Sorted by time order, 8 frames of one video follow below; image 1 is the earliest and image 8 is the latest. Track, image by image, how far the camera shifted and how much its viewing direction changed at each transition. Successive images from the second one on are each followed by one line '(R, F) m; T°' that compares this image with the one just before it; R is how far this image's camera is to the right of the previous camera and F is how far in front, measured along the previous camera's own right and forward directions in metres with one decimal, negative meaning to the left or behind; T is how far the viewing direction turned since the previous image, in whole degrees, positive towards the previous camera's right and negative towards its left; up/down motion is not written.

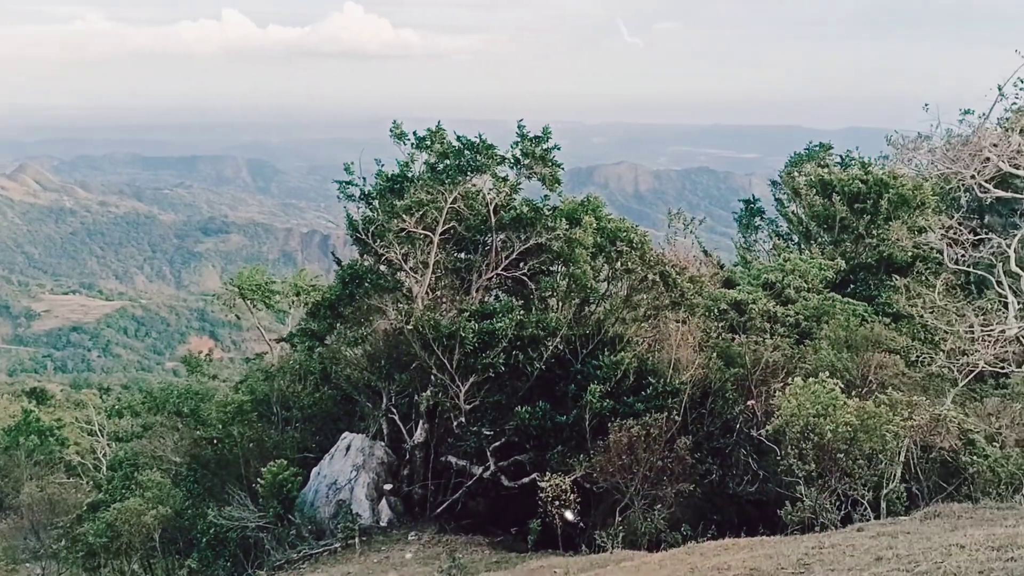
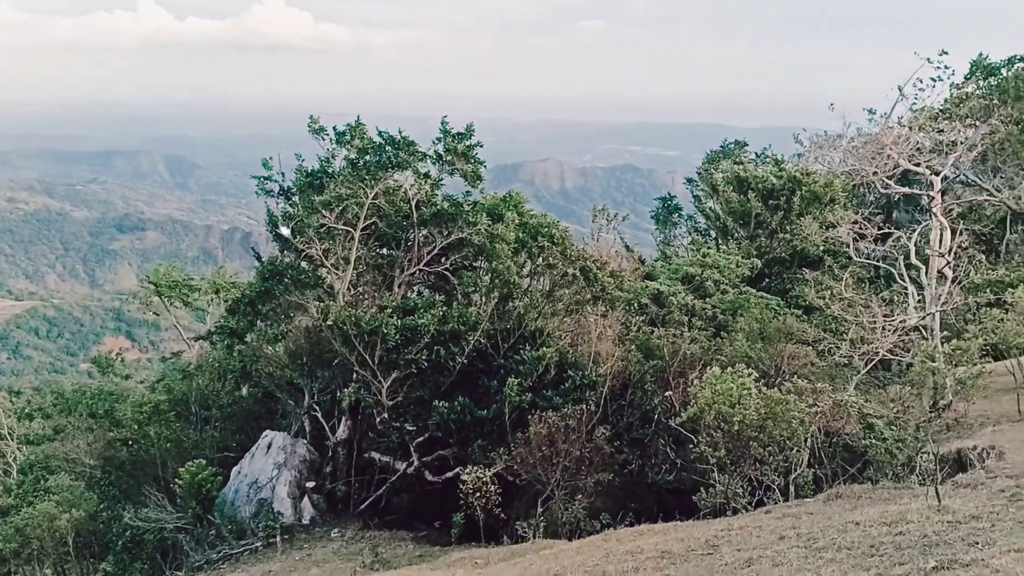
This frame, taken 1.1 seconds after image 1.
(+0.1, -0.1) m; +4°
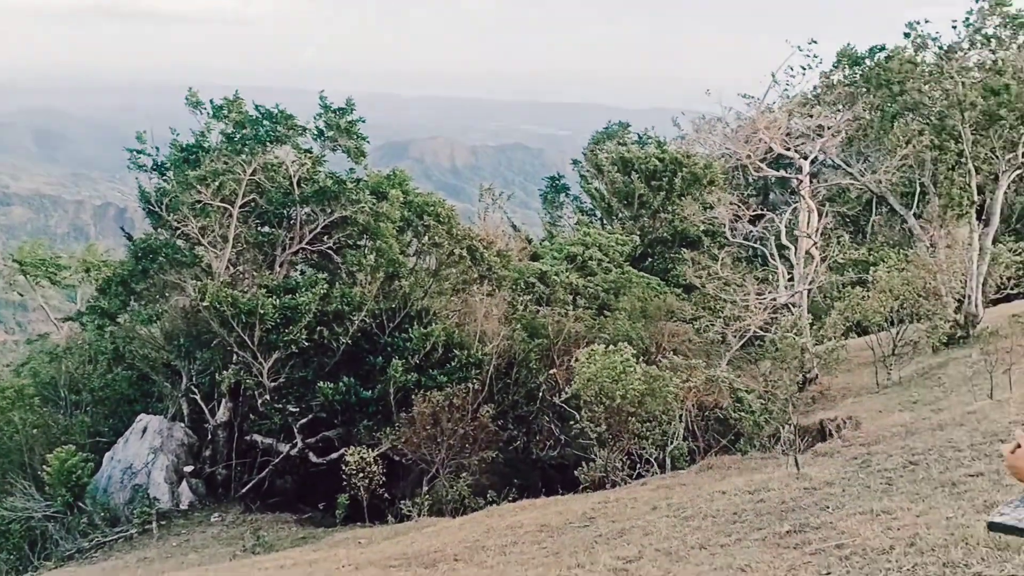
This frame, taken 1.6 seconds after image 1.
(+0.1, 0.0) m; +7°
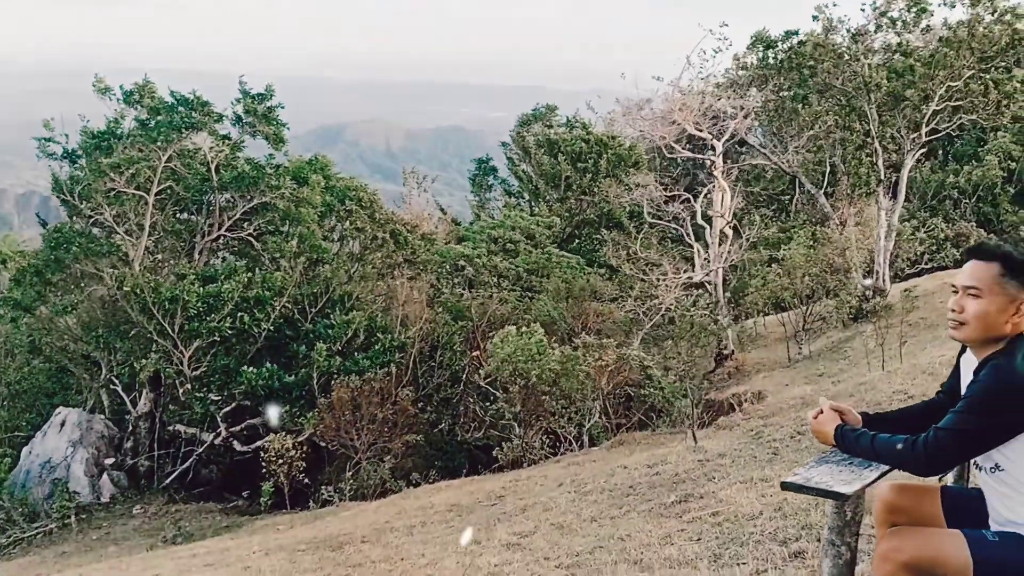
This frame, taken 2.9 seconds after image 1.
(+0.3, -0.1) m; +4°
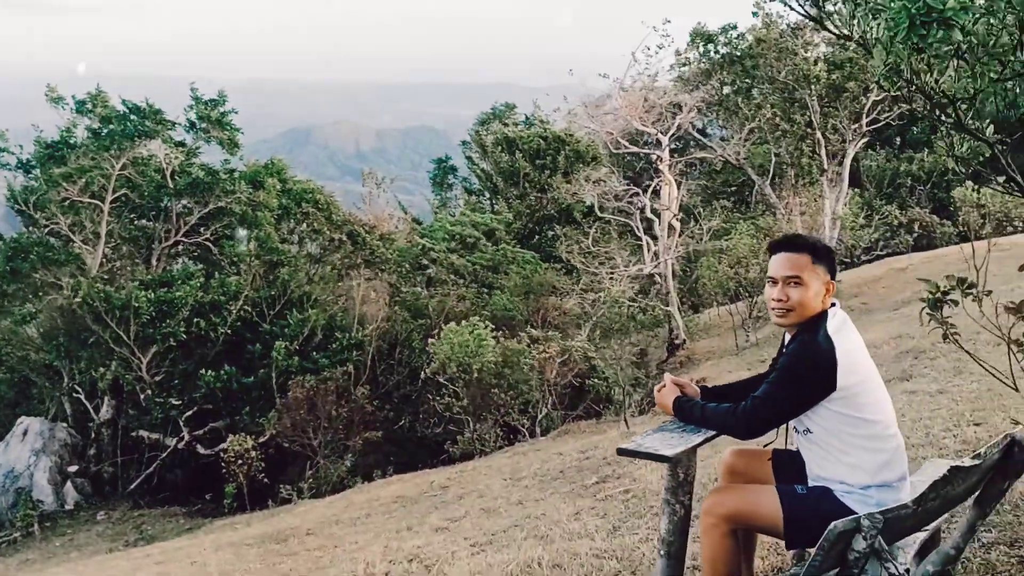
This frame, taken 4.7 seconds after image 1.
(+0.4, -0.3) m; +2°
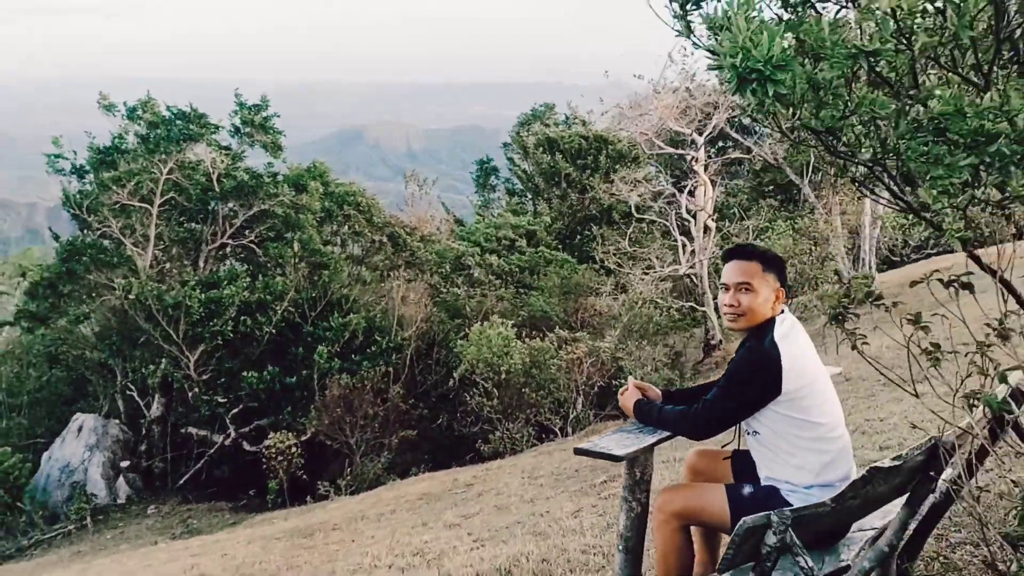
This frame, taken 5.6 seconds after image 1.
(+0.3, -0.2) m; -3°
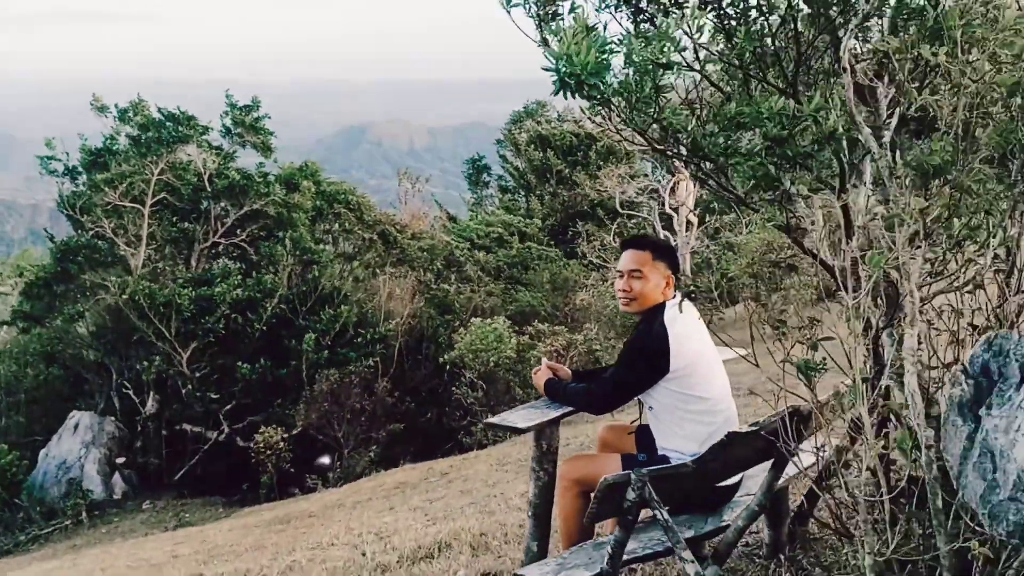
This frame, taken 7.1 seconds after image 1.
(+0.3, -0.3) m; 0°
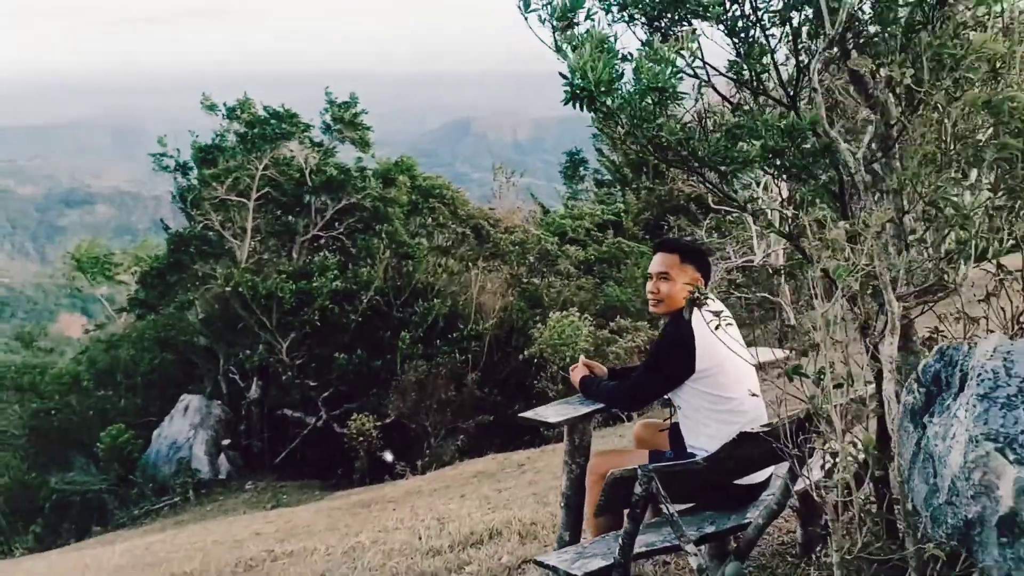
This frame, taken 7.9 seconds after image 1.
(+0.3, -0.1) m; -6°
